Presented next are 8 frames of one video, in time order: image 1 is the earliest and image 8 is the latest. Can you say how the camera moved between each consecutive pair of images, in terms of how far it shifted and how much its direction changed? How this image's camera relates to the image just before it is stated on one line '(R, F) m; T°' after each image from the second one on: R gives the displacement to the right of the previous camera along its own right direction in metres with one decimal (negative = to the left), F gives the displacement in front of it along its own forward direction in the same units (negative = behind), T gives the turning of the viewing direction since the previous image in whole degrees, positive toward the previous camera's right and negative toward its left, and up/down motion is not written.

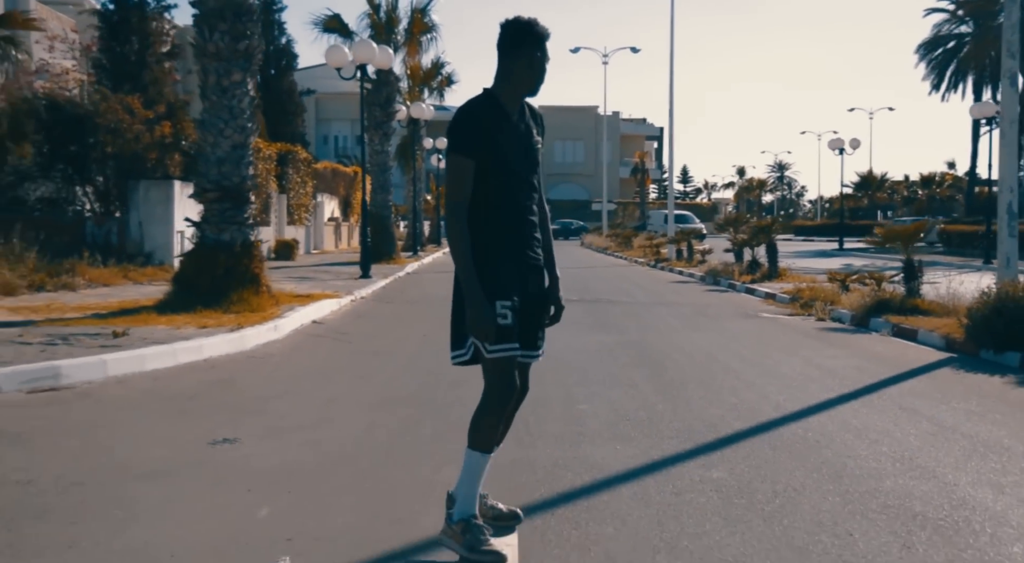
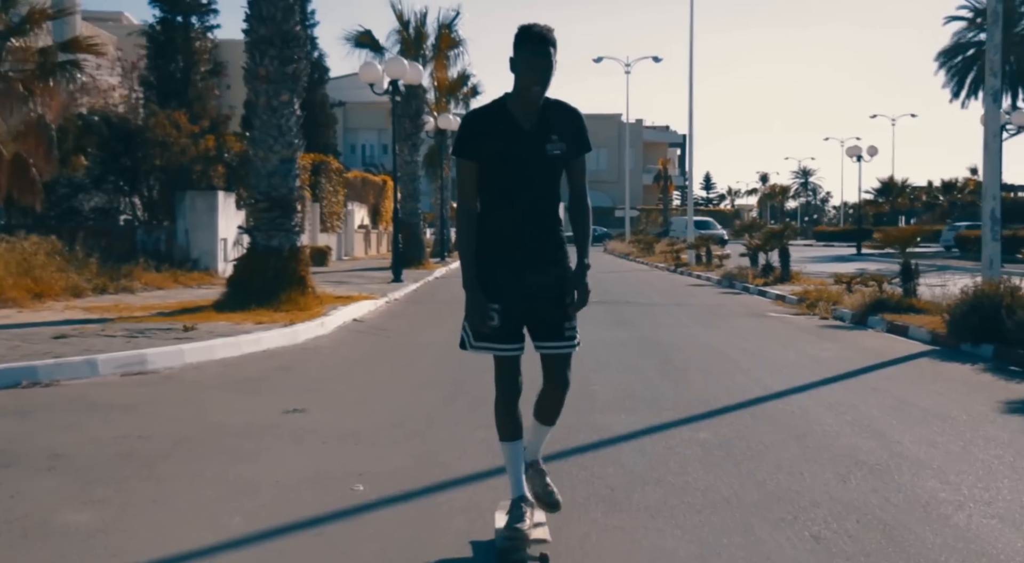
(0.0, -1.3) m; -2°
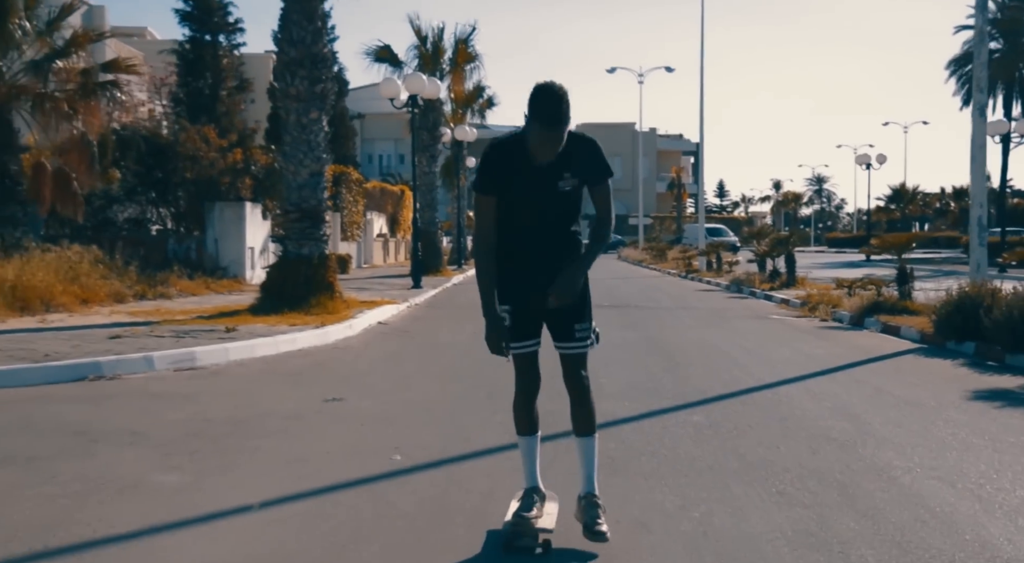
(0.0, -0.9) m; -1°
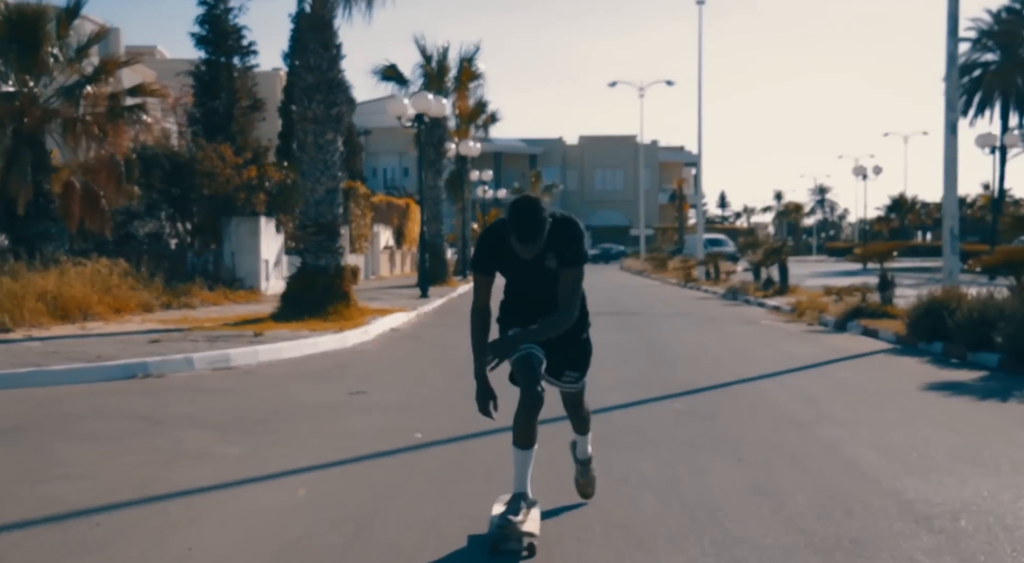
(0.0, -1.1) m; 0°
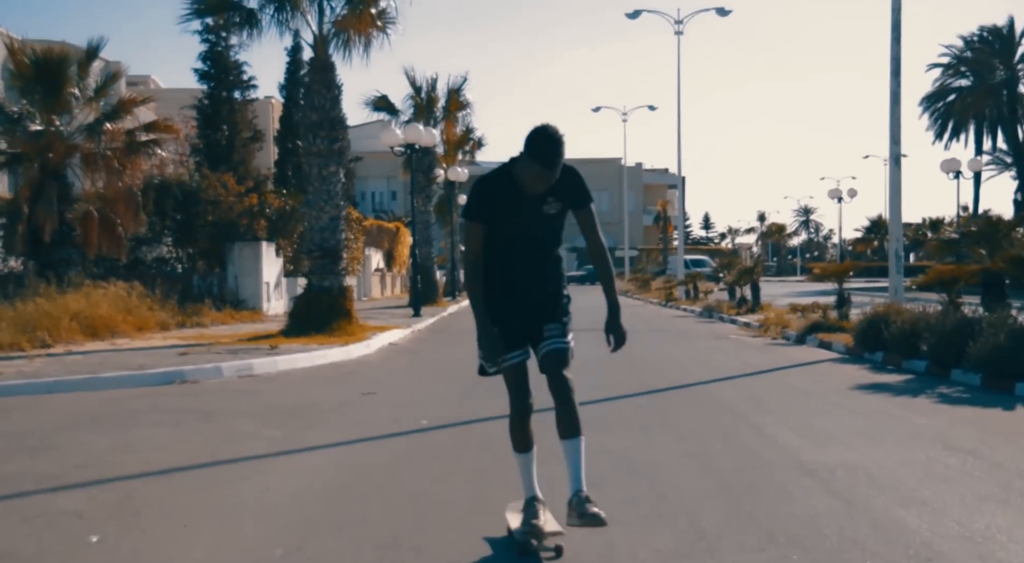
(0.0, -1.6) m; +1°
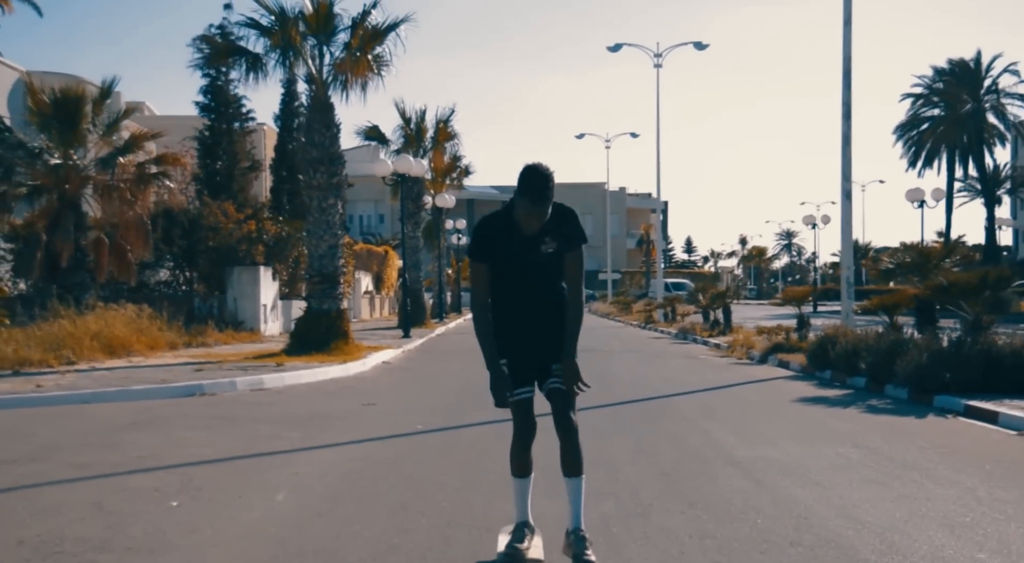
(0.0, -1.6) m; +1°
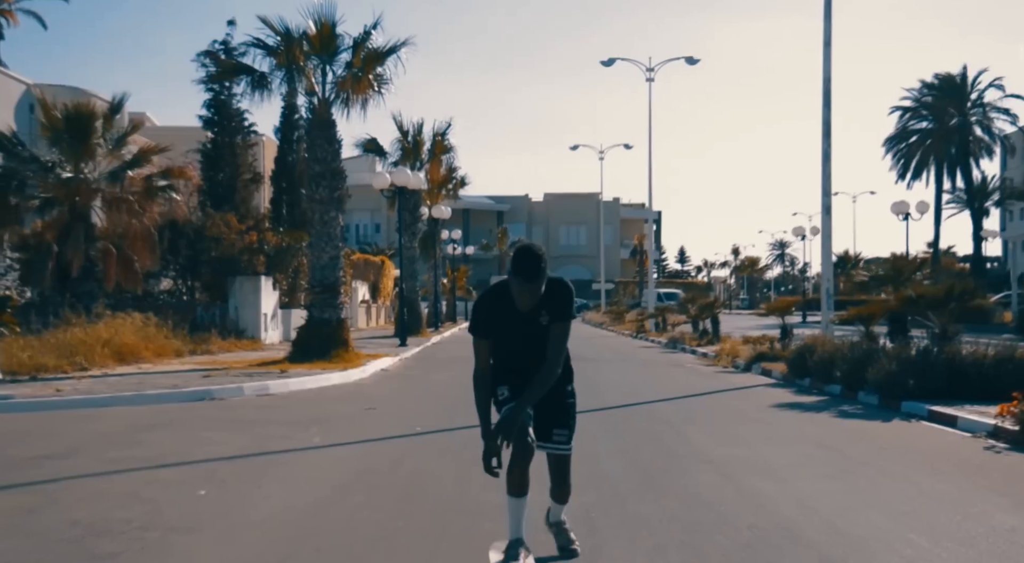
(0.0, -0.8) m; 0°
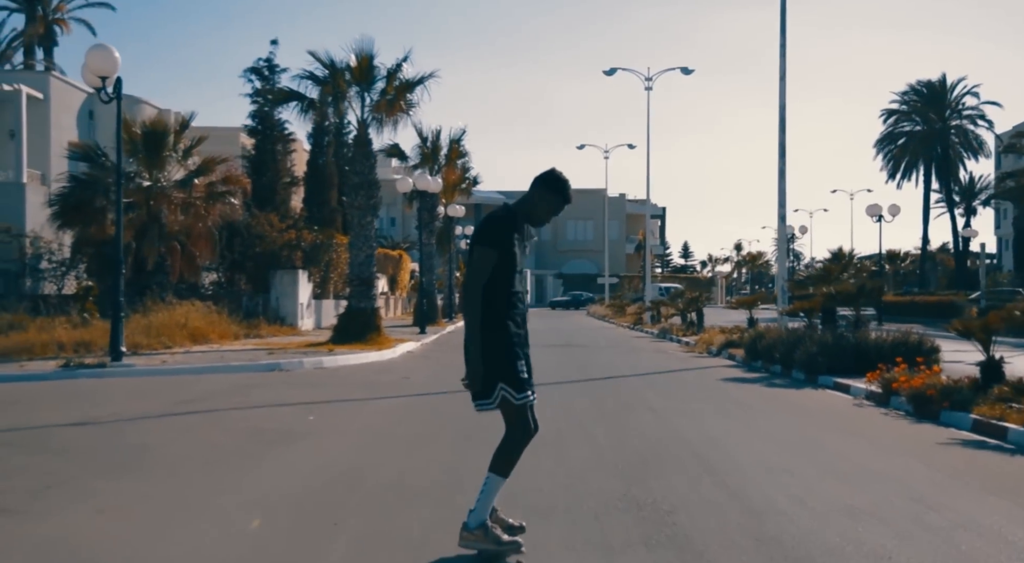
(+0.1, -3.9) m; -1°
